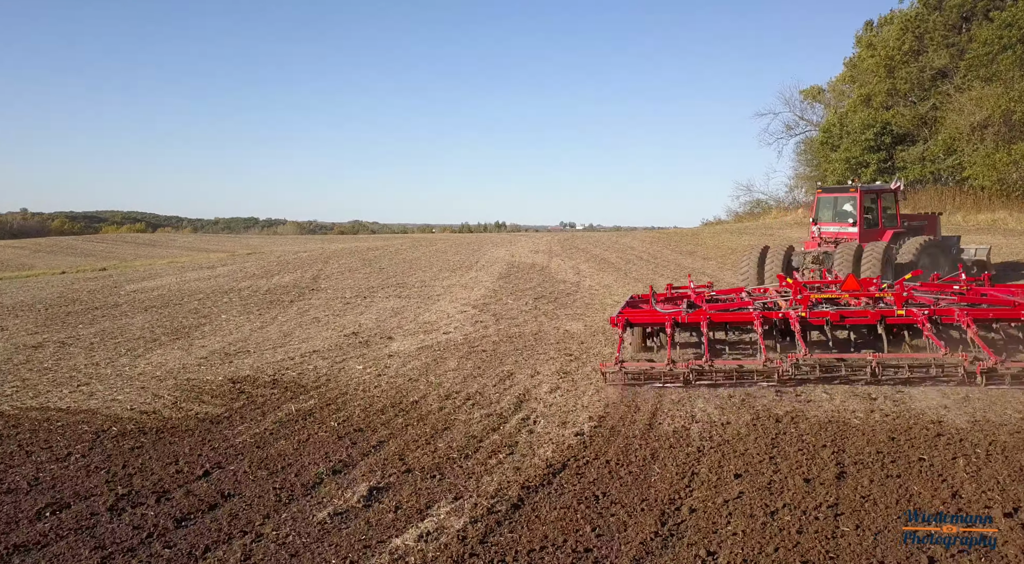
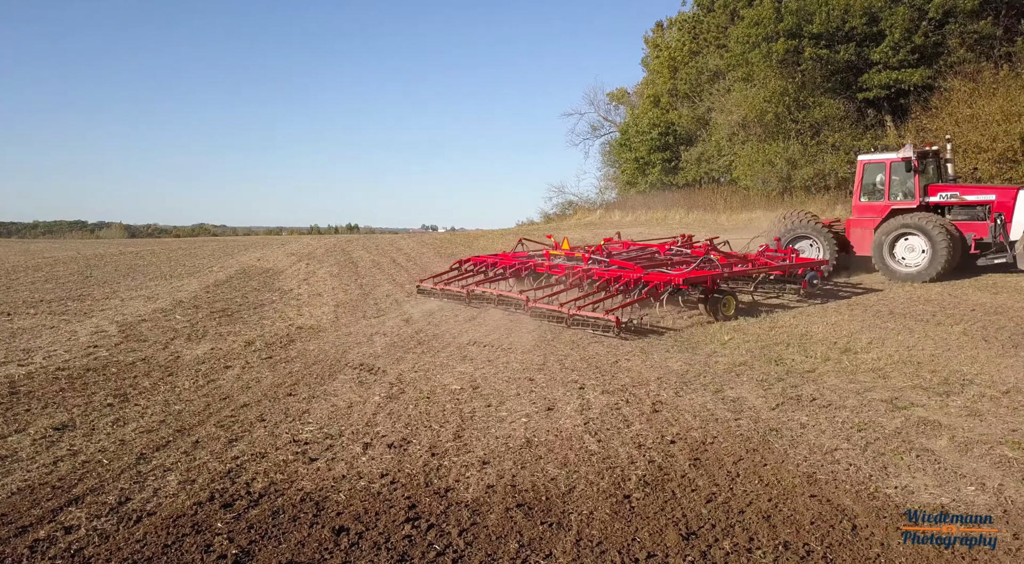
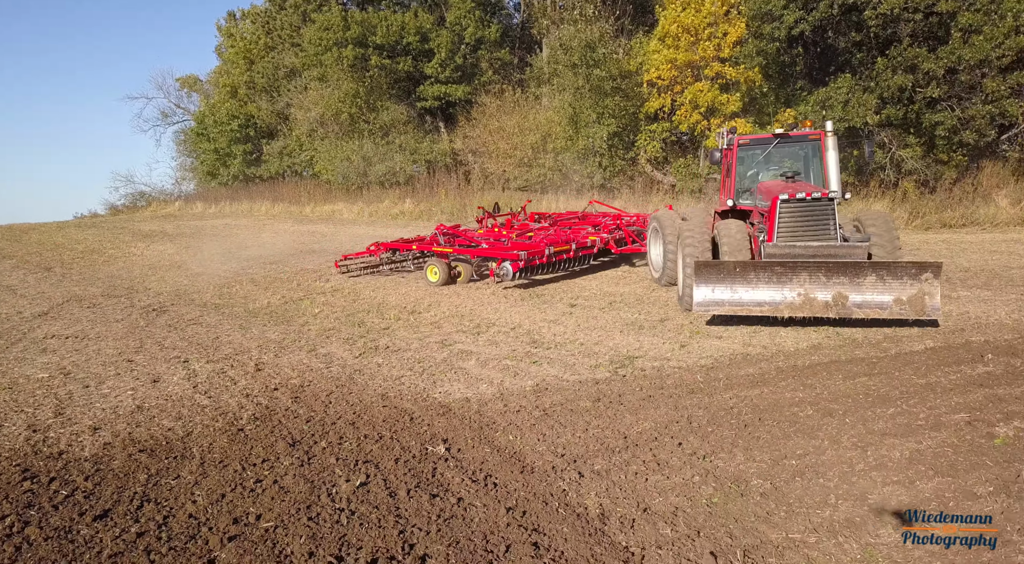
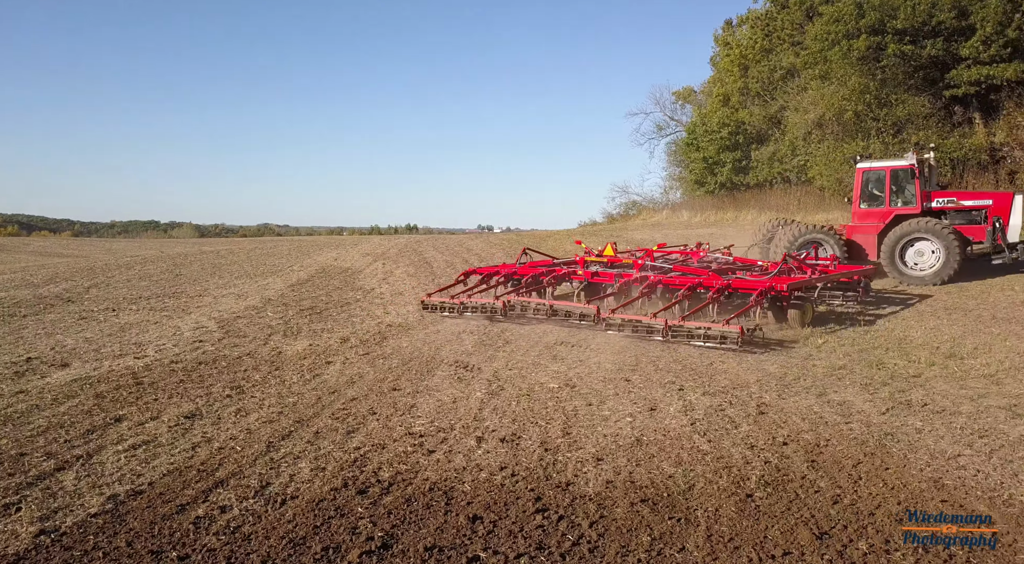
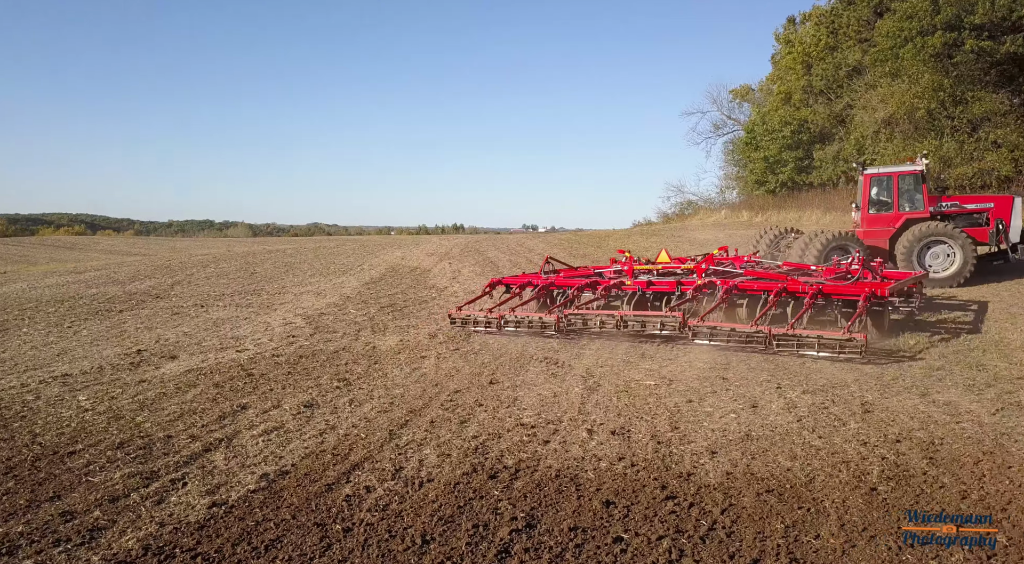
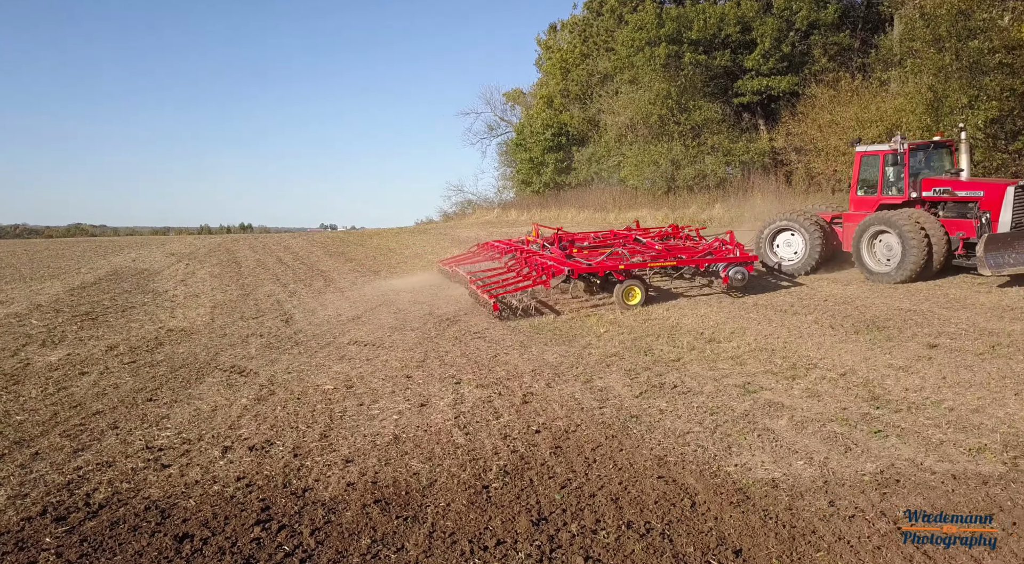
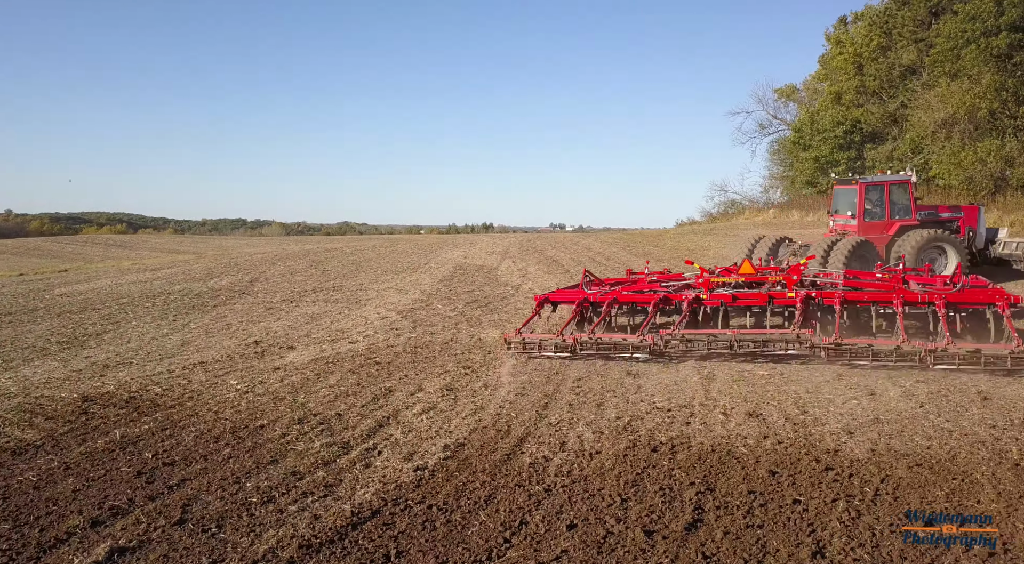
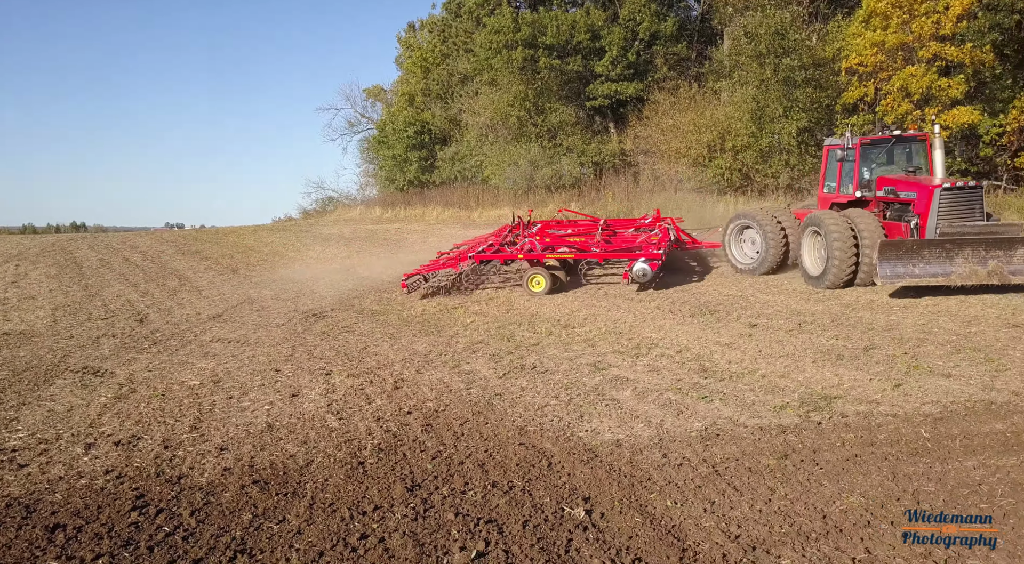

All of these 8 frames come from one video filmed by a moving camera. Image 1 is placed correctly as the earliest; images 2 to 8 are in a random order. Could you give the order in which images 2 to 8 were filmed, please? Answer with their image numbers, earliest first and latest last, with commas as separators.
7, 5, 4, 2, 6, 8, 3
